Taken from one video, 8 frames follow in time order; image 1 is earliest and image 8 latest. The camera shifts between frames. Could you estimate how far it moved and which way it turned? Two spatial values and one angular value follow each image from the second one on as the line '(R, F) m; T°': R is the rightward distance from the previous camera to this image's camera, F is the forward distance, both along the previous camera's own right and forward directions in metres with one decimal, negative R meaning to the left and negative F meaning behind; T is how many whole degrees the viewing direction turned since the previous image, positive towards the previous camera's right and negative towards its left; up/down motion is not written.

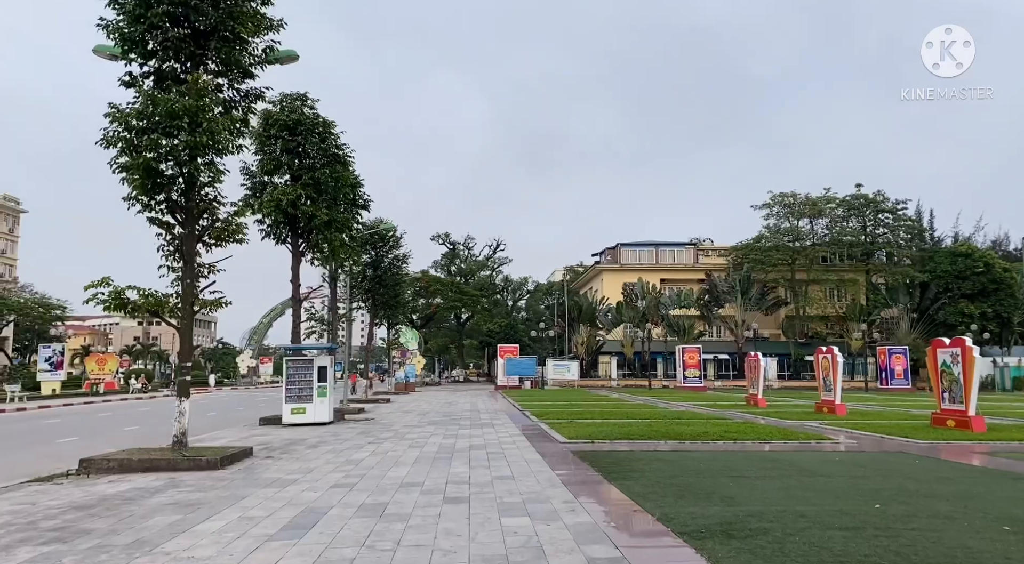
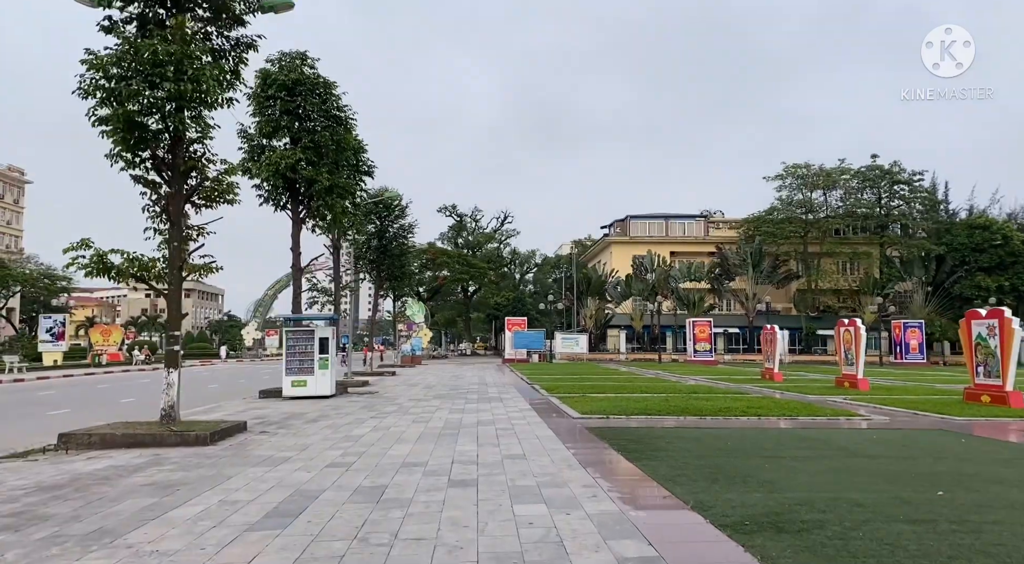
(-0.1, +0.9) m; -1°
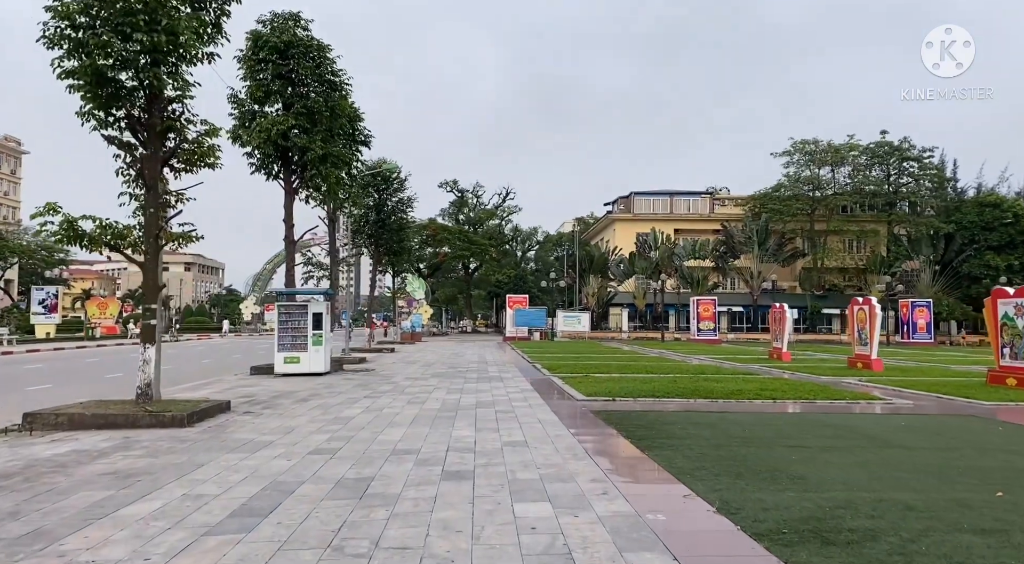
(0.0, +0.9) m; 0°
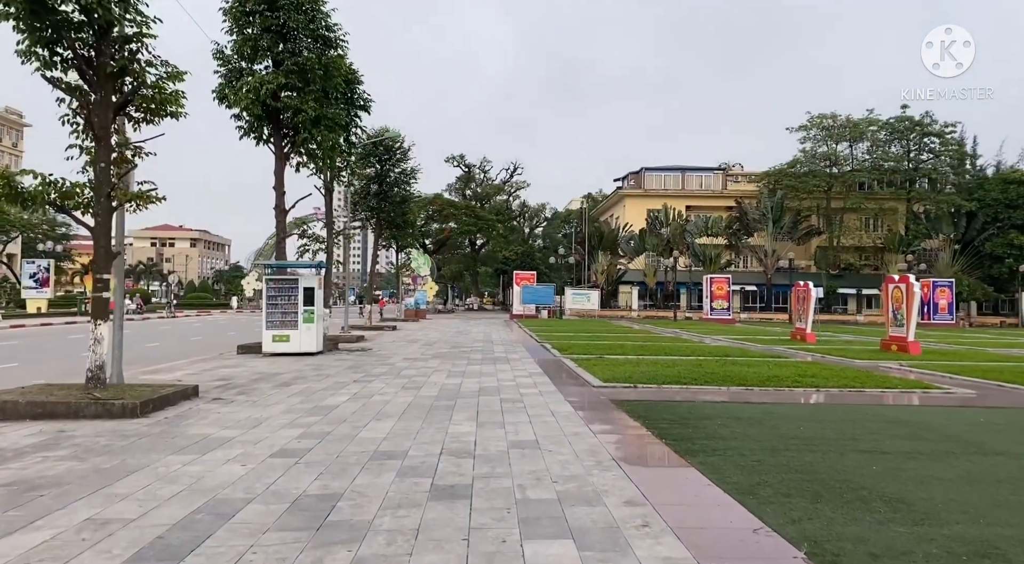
(0.0, +1.6) m; -1°
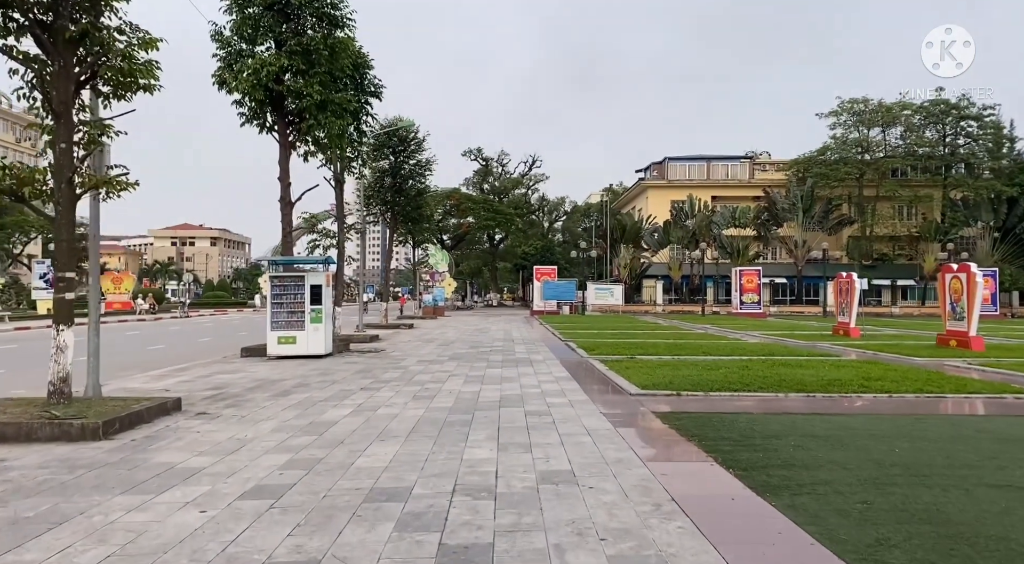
(-0.1, +1.4) m; -2°
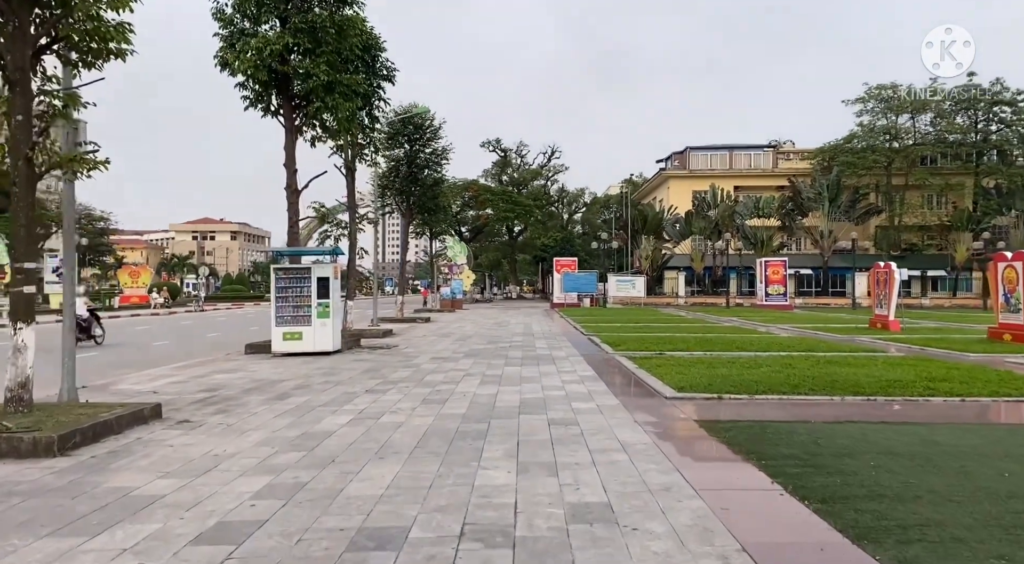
(0.0, +1.1) m; -2°
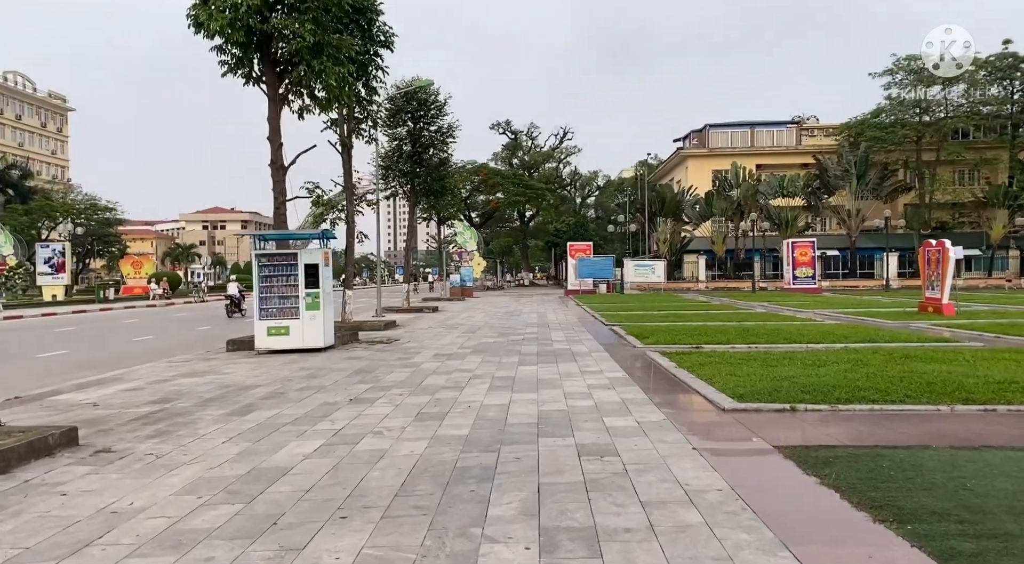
(0.0, +1.9) m; -1°
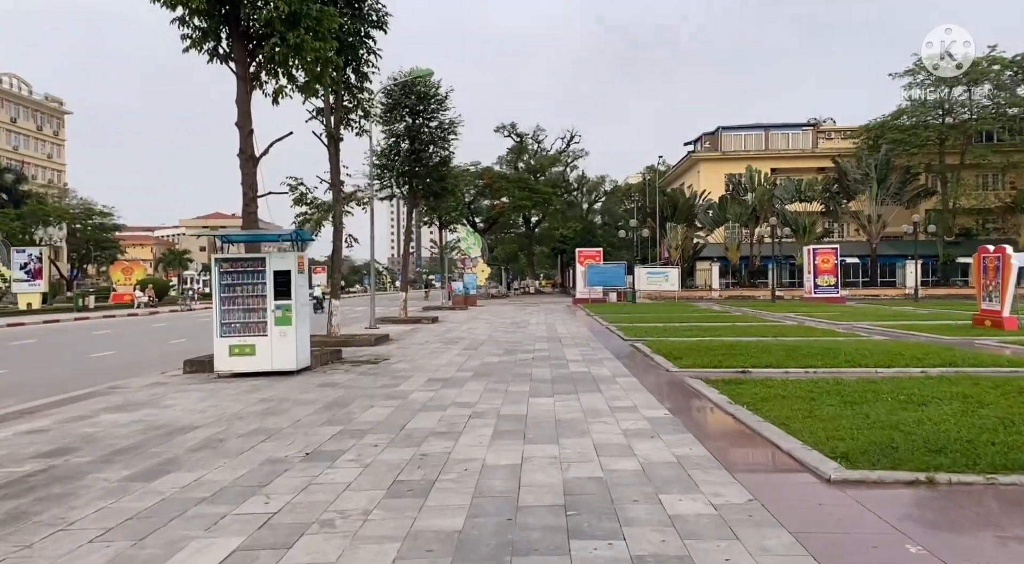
(-0.1, +2.2) m; 0°
